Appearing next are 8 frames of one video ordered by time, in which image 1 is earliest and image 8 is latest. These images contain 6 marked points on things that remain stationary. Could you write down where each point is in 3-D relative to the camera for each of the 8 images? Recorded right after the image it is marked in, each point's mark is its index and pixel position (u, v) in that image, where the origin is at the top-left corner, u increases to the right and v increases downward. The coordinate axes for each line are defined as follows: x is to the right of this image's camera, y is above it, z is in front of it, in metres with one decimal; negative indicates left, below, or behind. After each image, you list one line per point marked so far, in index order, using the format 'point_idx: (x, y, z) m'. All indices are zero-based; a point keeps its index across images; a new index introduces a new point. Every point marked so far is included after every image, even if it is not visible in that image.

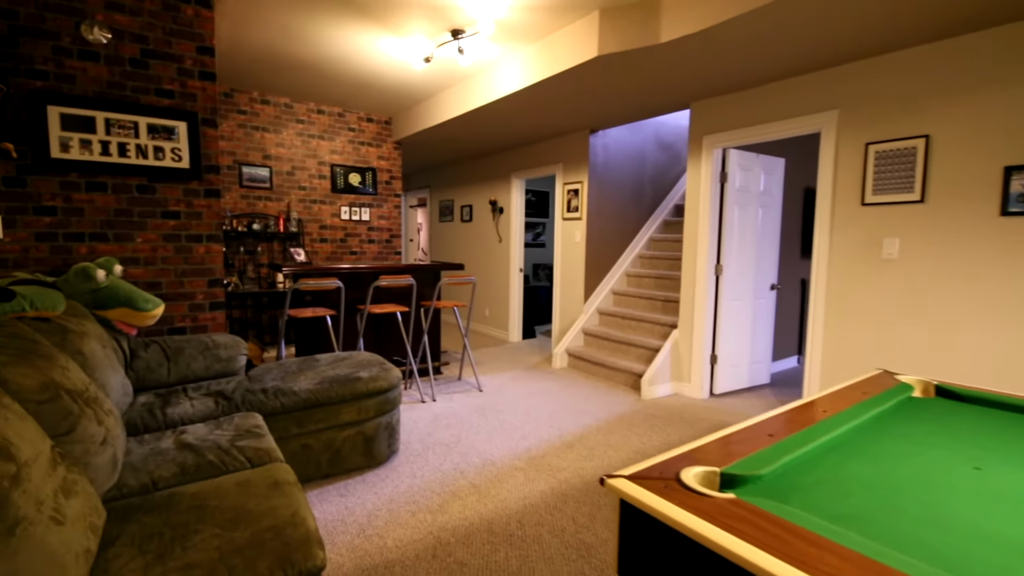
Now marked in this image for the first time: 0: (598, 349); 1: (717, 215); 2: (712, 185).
0: (+0.8, -0.6, +4.6) m
1: (+1.6, +0.6, +3.7) m
2: (+1.5, +0.8, +3.6) m
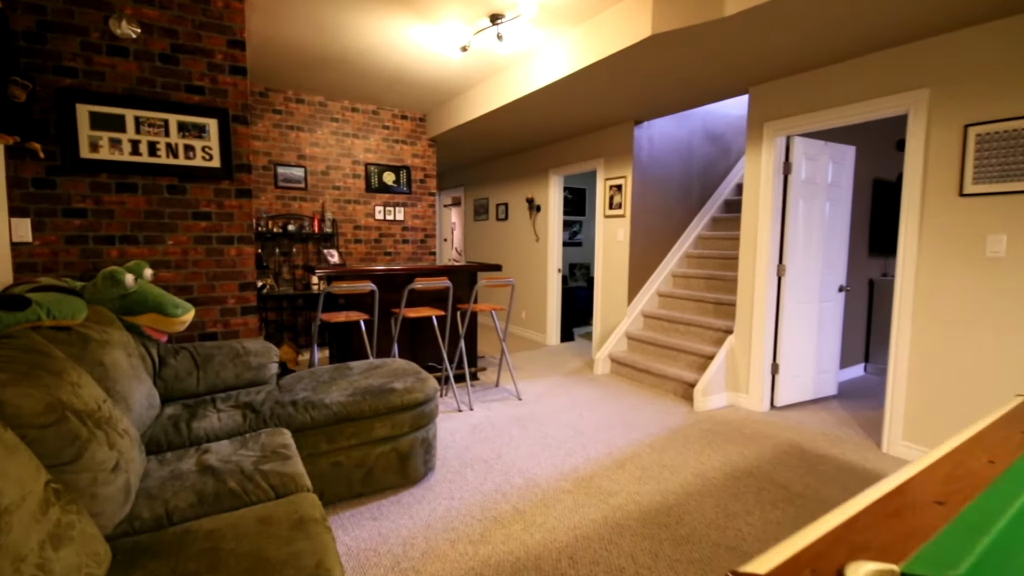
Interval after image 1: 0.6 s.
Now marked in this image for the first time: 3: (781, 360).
0: (+1.2, -0.6, +4.3) m
1: (+1.9, +0.5, +3.3) m
2: (+1.8, +0.8, +3.3) m
3: (+2.0, -0.5, +3.5) m
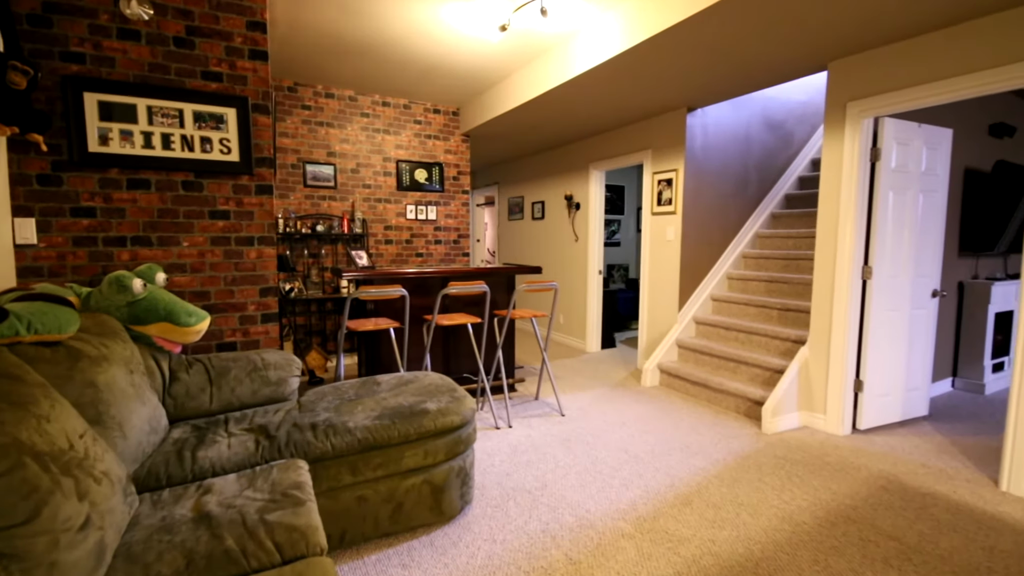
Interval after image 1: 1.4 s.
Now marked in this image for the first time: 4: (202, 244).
0: (+1.5, -0.6, +3.9) m
1: (+2.2, +0.5, +2.9) m
2: (+2.1, +0.7, +2.9) m
3: (+2.2, -0.6, +3.0) m
4: (-1.5, +0.2, +2.3) m
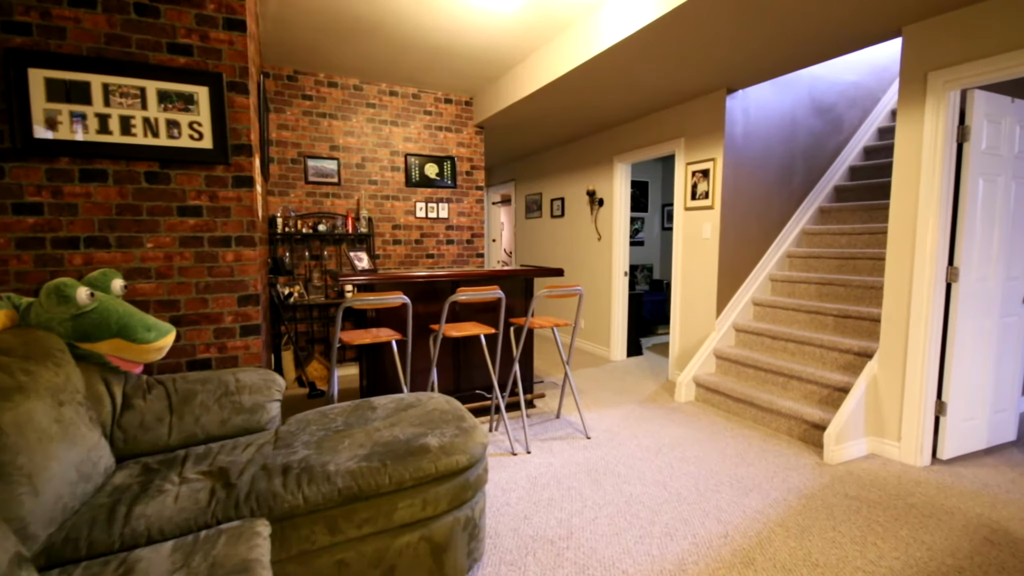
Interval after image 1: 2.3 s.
0: (+1.7, -0.7, +3.5) m
1: (+2.3, +0.5, +2.4) m
2: (+2.2, +0.7, +2.4) m
3: (+2.3, -0.6, +2.5) m
4: (-1.5, +0.2, +2.0) m
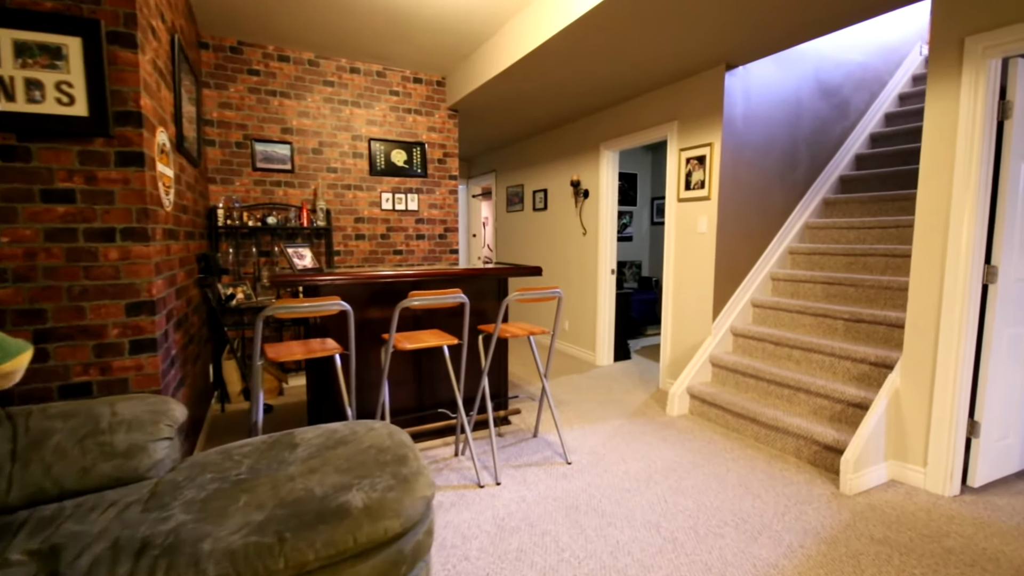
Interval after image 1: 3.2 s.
0: (+1.5, -0.7, +3.1) m
1: (+2.1, +0.5, +2.1) m
2: (+2.0, +0.7, +2.0) m
3: (+2.2, -0.6, +2.2) m
4: (-1.6, +0.2, +1.6) m
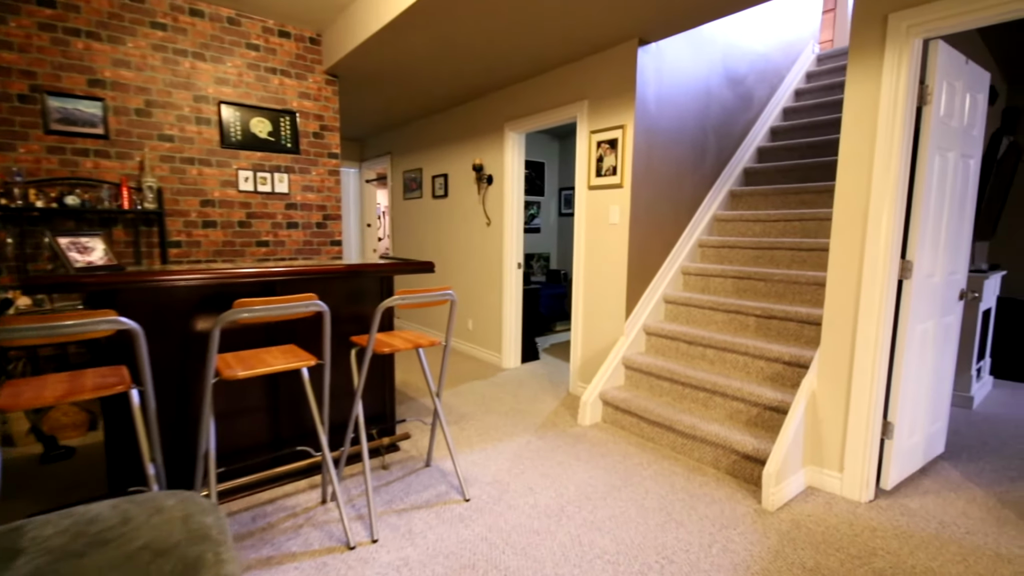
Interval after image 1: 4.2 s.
0: (+0.8, -0.6, +2.9) m
1: (+1.6, +0.5, +2.0) m
2: (+1.6, +0.7, +1.9) m
3: (+1.7, -0.6, +2.1) m
4: (-1.9, +0.1, +0.8) m
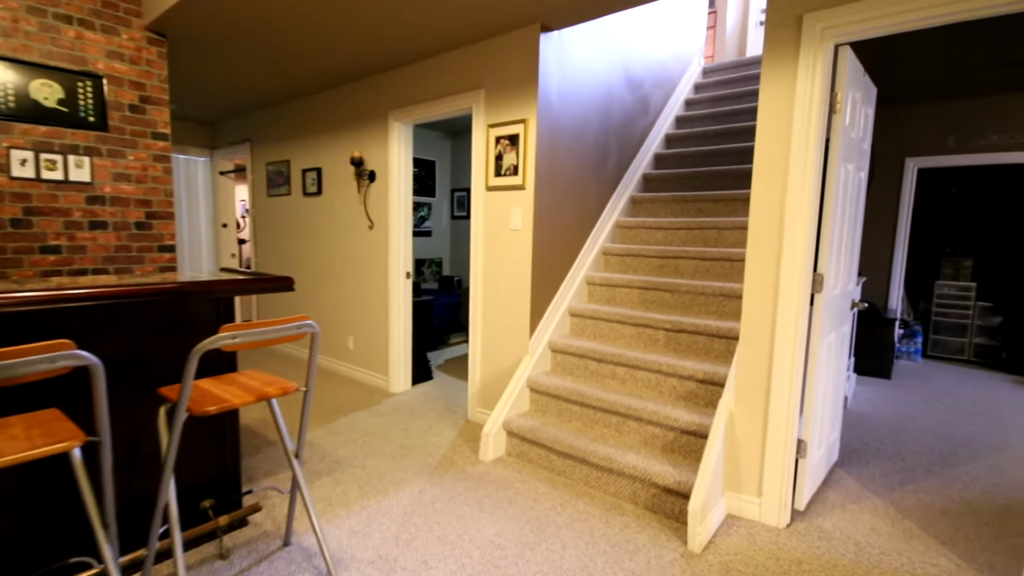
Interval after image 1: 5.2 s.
0: (+0.3, -0.7, +2.6) m
1: (+1.2, +0.4, +1.9) m
2: (+1.2, +0.7, +1.8) m
3: (+1.3, -0.6, +2.1) m
4: (-2.0, 0.0, -0.1) m
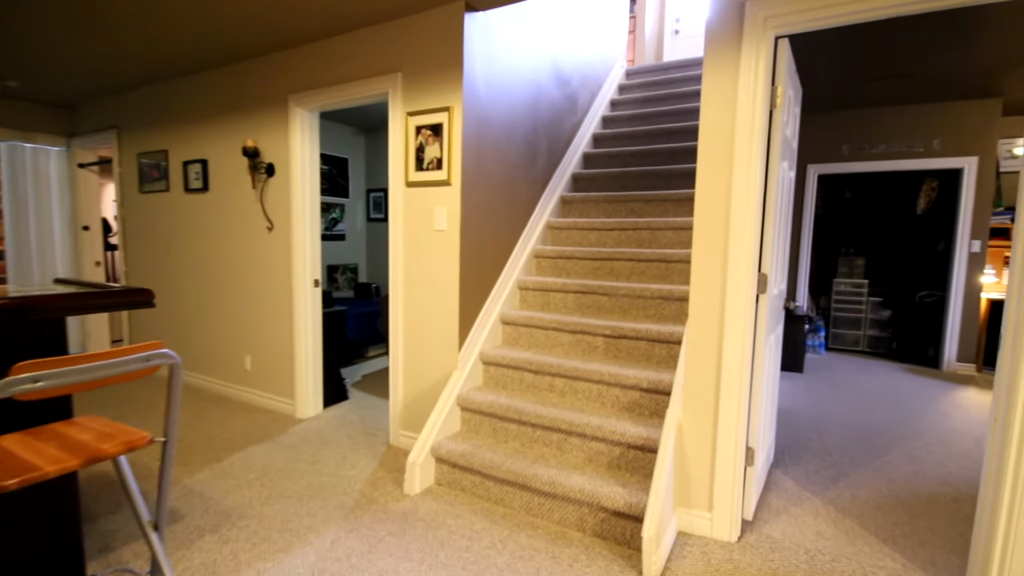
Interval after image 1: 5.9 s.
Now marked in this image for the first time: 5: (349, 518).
0: (-0.1, -0.8, +2.3) m
1: (+1.0, +0.4, +1.8) m
2: (+0.9, +0.7, +1.7) m
3: (+1.0, -0.6, +2.0) m
4: (-1.8, 0.0, -0.6) m
5: (-0.7, -1.0, +2.0) m
